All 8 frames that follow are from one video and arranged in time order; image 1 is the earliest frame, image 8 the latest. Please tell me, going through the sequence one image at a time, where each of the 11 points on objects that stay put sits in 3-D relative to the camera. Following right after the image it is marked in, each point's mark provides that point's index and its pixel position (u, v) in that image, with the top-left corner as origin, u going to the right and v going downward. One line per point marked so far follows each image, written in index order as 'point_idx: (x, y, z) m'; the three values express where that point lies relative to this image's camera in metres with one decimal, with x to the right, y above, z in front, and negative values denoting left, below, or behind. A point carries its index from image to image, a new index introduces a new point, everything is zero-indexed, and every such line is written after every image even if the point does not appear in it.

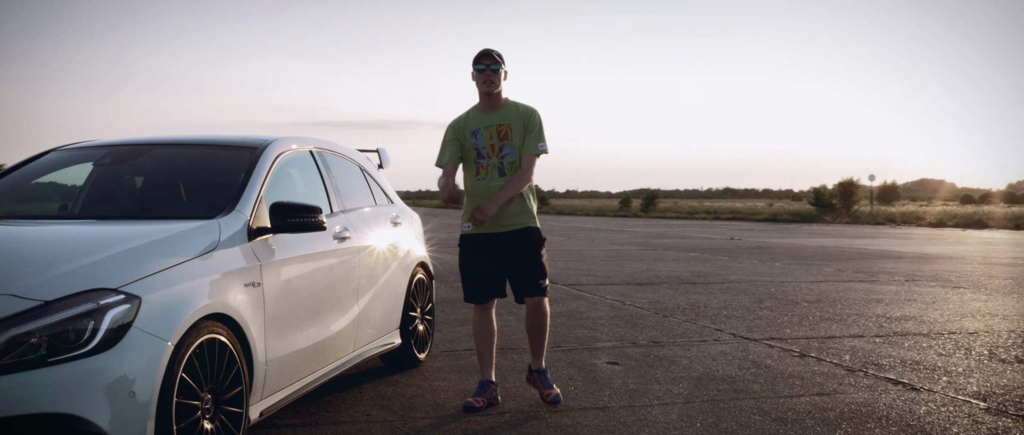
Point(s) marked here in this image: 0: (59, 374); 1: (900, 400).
0: (-1.3, -0.5, +2.4) m
1: (+1.9, -0.9, +3.9) m
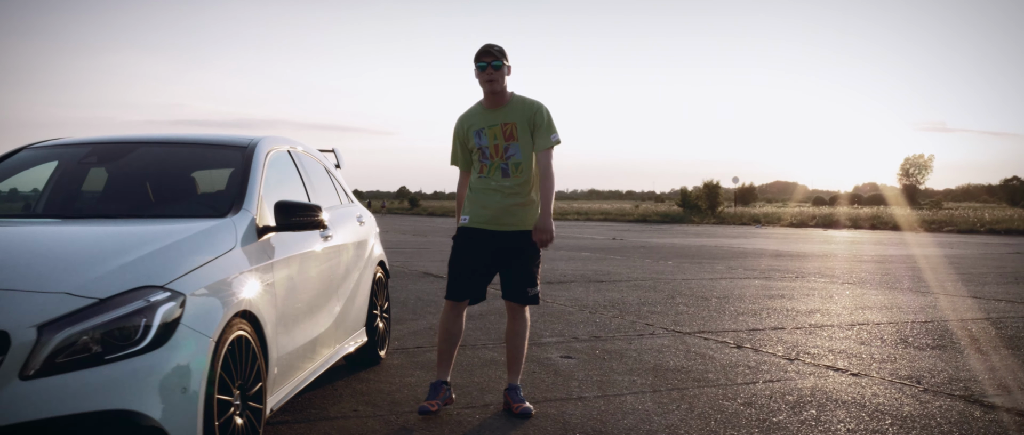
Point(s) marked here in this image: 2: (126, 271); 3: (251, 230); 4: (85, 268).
0: (-1.2, -0.5, +2.4) m
1: (+1.8, -0.9, +4.4) m
2: (-1.2, -0.2, +2.7) m
3: (-1.0, -0.1, +3.3) m
4: (-1.3, -0.2, +2.7) m
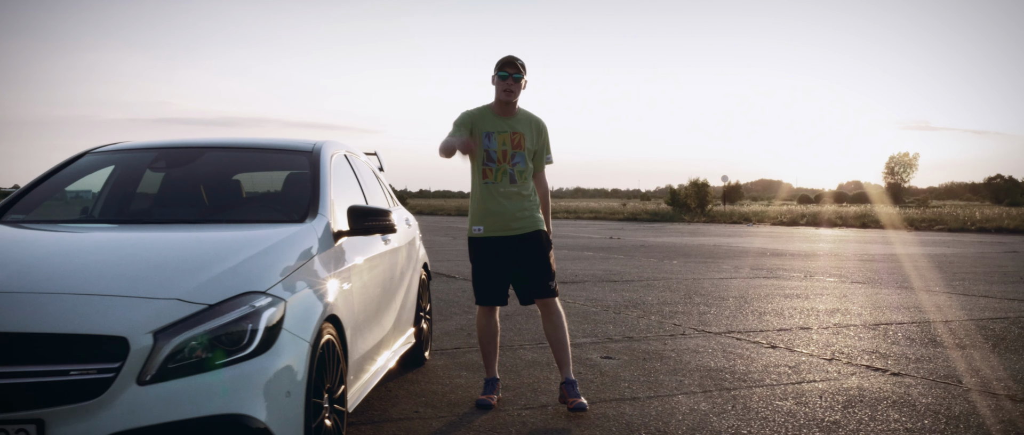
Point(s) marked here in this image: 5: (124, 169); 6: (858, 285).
0: (-0.9, -0.5, +2.5) m
1: (+2.1, -0.9, +4.5) m
2: (-0.9, -0.2, +2.7) m
3: (-0.8, -0.1, +3.3) m
4: (-1.0, -0.2, +2.7) m
5: (-1.9, +0.2, +4.2) m
6: (+4.5, -0.9, +10.6) m
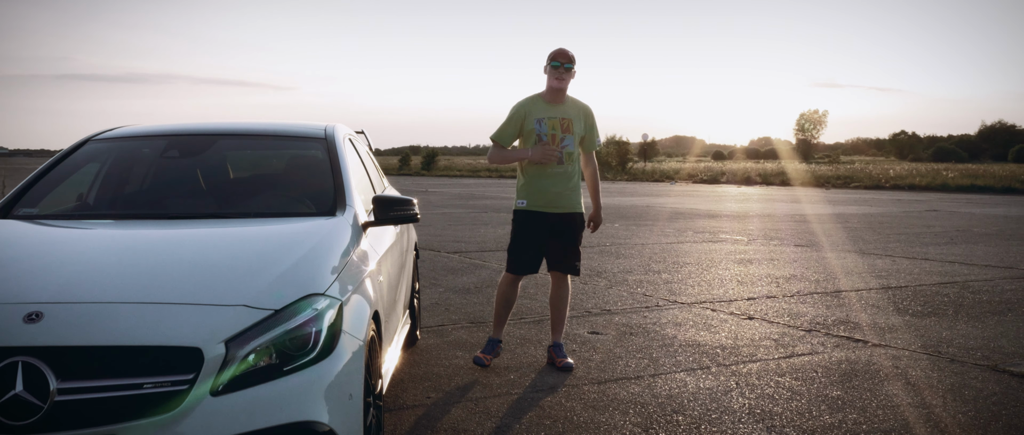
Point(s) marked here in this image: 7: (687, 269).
0: (-0.6, -0.5, +2.4) m
1: (+2.1, -0.8, +4.7) m
2: (-0.7, -0.2, +2.6) m
3: (-0.6, 0.0, +3.3) m
4: (-0.8, -0.2, +2.6) m
5: (-1.9, +0.3, +4.0) m
6: (+3.9, -0.4, +11.0) m
7: (+1.9, -0.6, +8.8) m
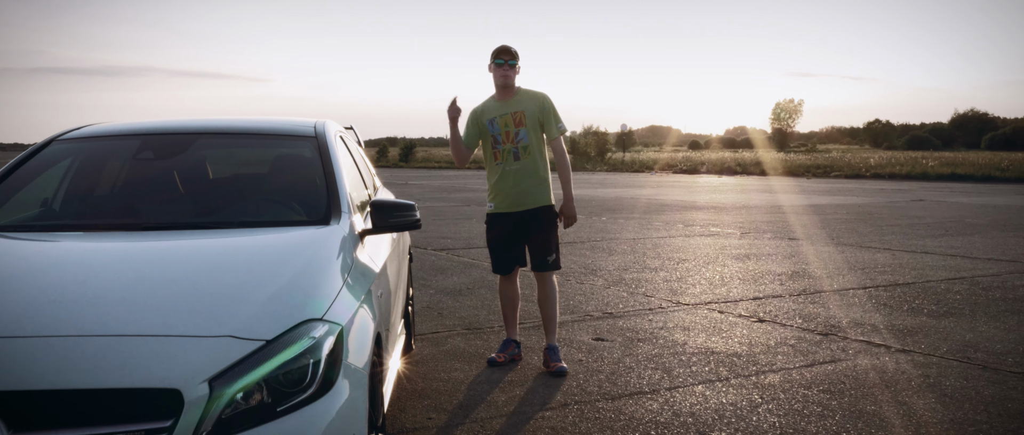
0: (-0.5, -0.5, +2.0) m
1: (+2.1, -0.8, +4.4) m
2: (-0.7, -0.3, +2.3) m
3: (-0.6, -0.1, +2.9) m
4: (-0.8, -0.2, +2.3) m
5: (-1.8, +0.3, +3.6) m
6: (+3.7, -0.3, +10.8) m
7: (+1.8, -0.5, +8.5) m
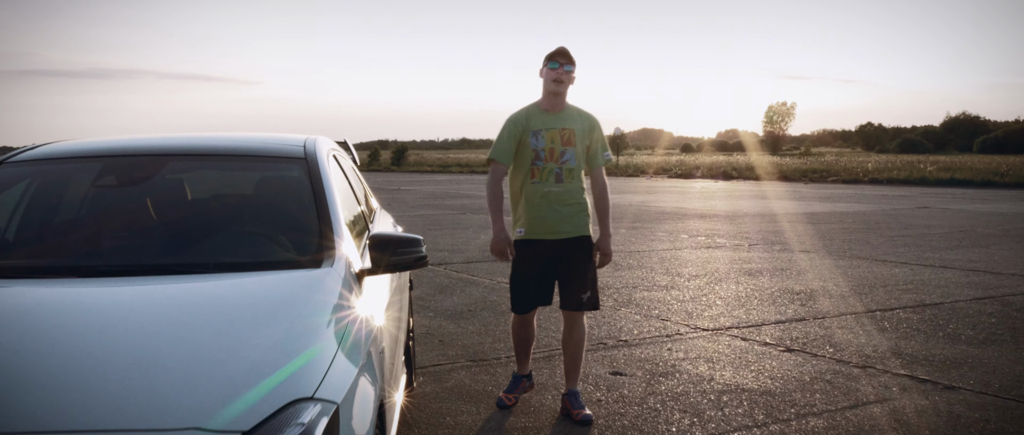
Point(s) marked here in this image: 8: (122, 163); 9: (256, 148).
0: (-0.5, -0.7, +1.6) m
1: (+2.2, -0.9, +4.0) m
2: (-0.6, -0.4, +1.9) m
3: (-0.5, -0.2, +2.5) m
4: (-0.7, -0.4, +1.8) m
5: (-1.8, +0.1, +3.2) m
6: (+3.7, -0.5, +10.4) m
7: (+1.8, -0.6, +8.1) m
8: (-1.6, +0.2, +3.3) m
9: (-1.1, +0.3, +3.3) m
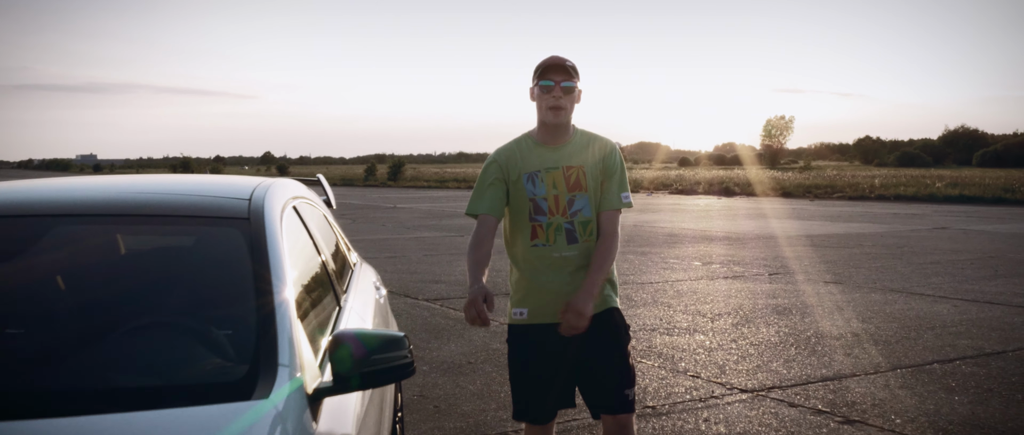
0: (-0.4, -0.9, +0.8) m
1: (+2.2, -1.1, +3.2) m
2: (-0.5, -0.6, +1.1) m
3: (-0.4, -0.4, +1.7) m
4: (-0.6, -0.6, +1.0) m
5: (-1.7, -0.1, +2.4) m
6: (+3.8, -0.8, +9.6) m
7: (+1.8, -0.9, +7.3) m
8: (-1.5, 0.0, +2.4) m
9: (-1.0, +0.1, +2.5) m
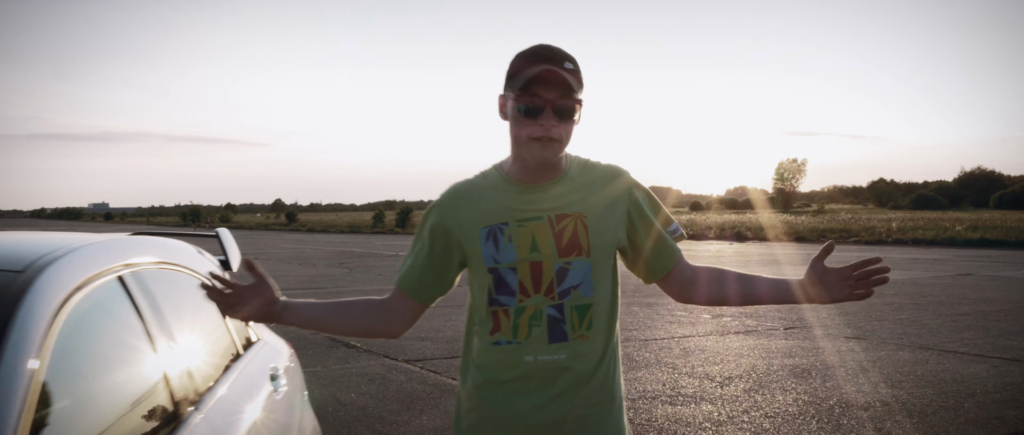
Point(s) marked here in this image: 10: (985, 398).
0: (-0.6, -0.9, 0.0) m
1: (+2.0, -1.3, +2.4) m
2: (-0.8, -0.7, +0.3) m
3: (-0.7, -0.5, +0.9) m
4: (-0.9, -0.7, +0.3) m
5: (-1.9, -0.3, +1.7) m
6: (+3.7, -1.3, +8.8) m
7: (+1.7, -1.4, +6.5) m
8: (-1.7, -0.2, +1.7) m
9: (-1.2, -0.1, +1.8) m
10: (+3.4, -1.3, +5.9) m
